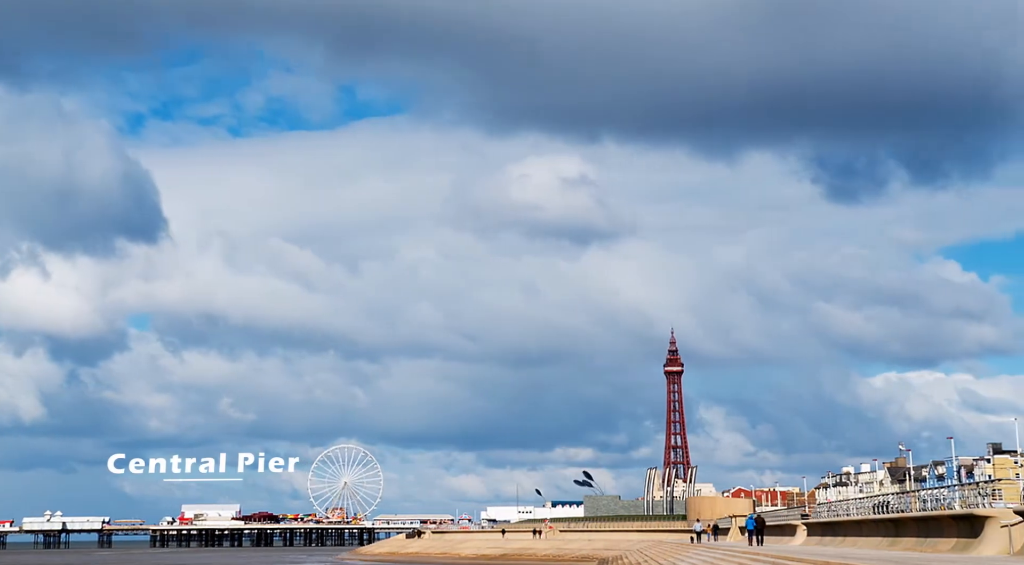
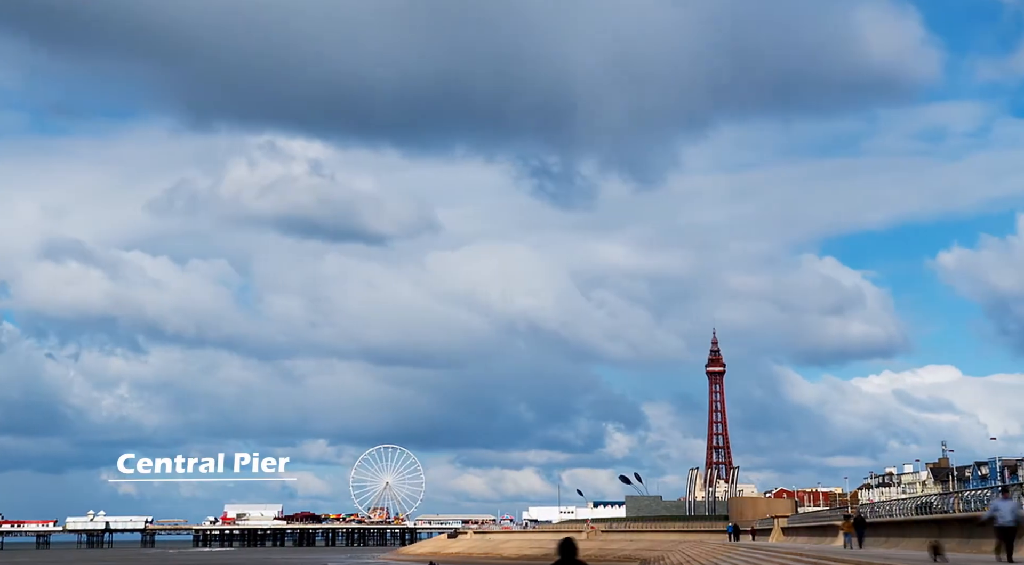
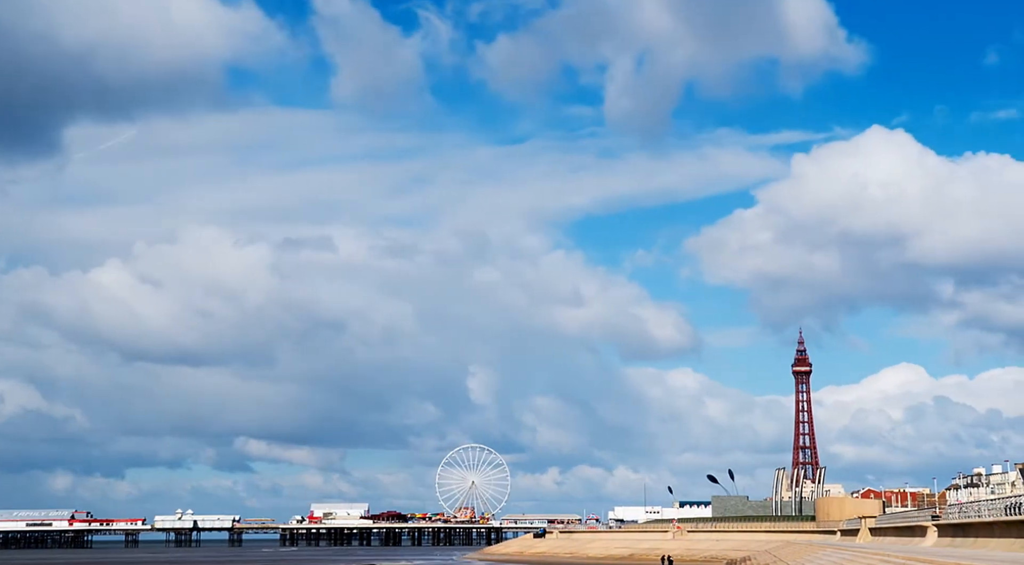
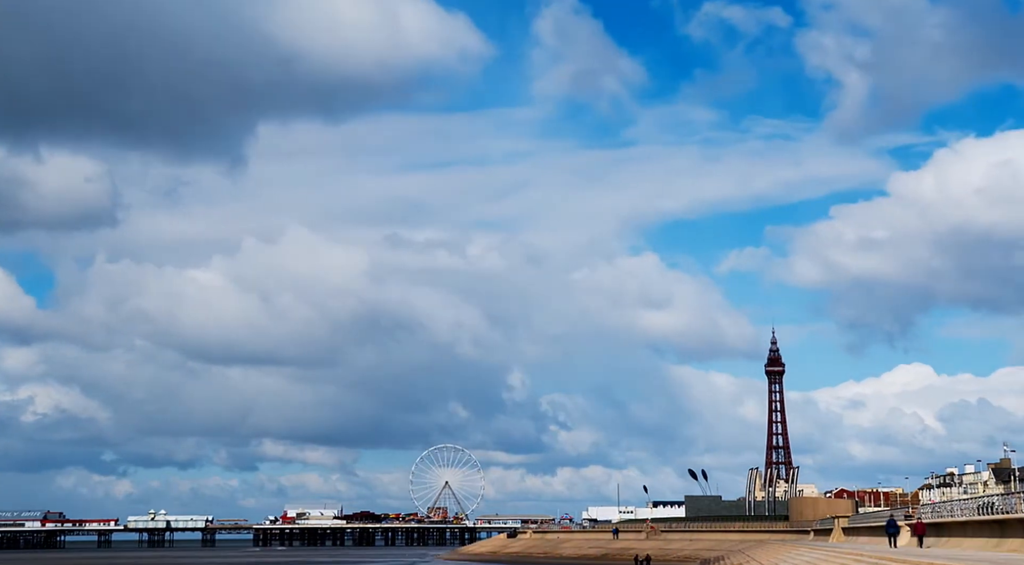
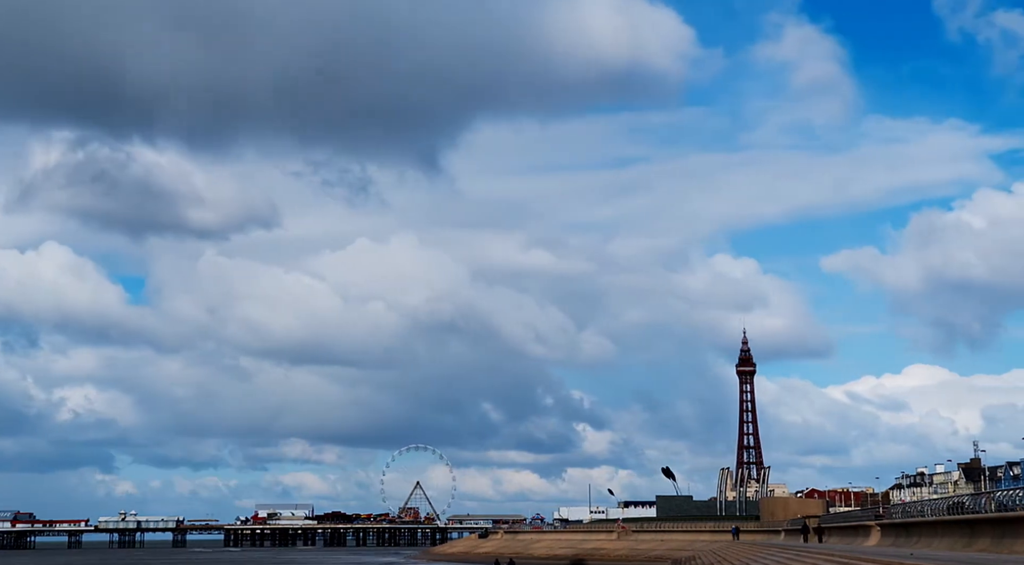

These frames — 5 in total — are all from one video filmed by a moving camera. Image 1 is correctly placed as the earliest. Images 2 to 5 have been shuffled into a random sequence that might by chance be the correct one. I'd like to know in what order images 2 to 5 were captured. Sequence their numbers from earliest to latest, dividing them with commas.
2, 5, 4, 3
